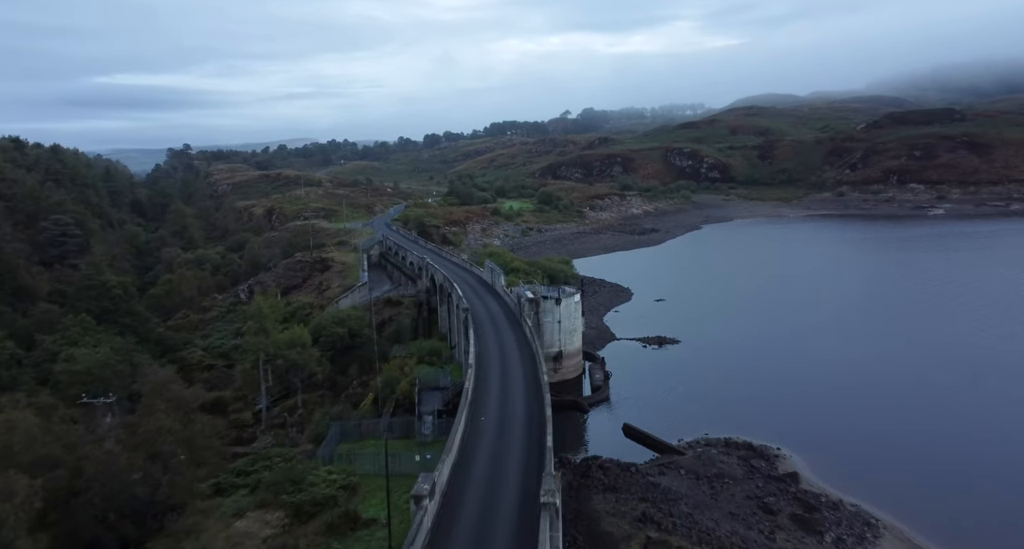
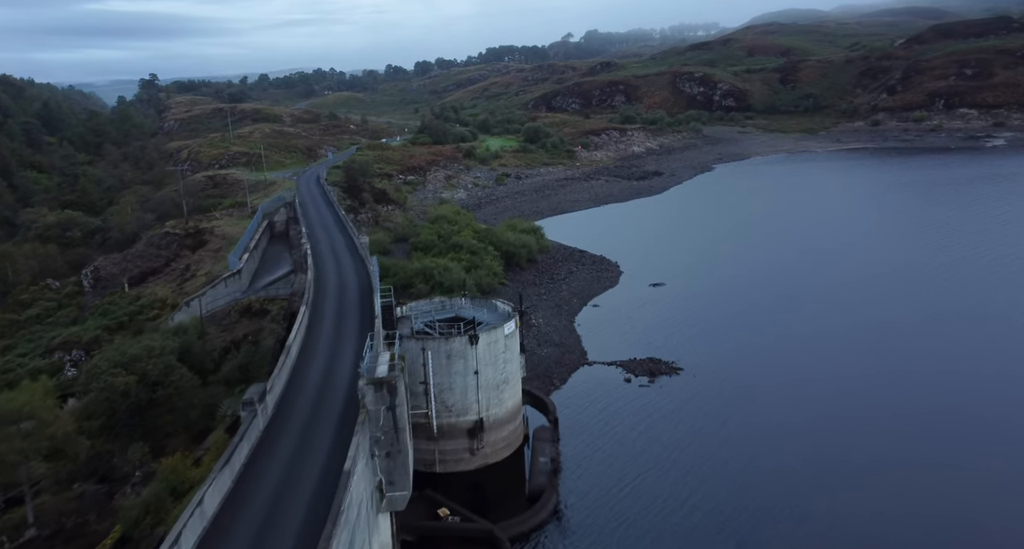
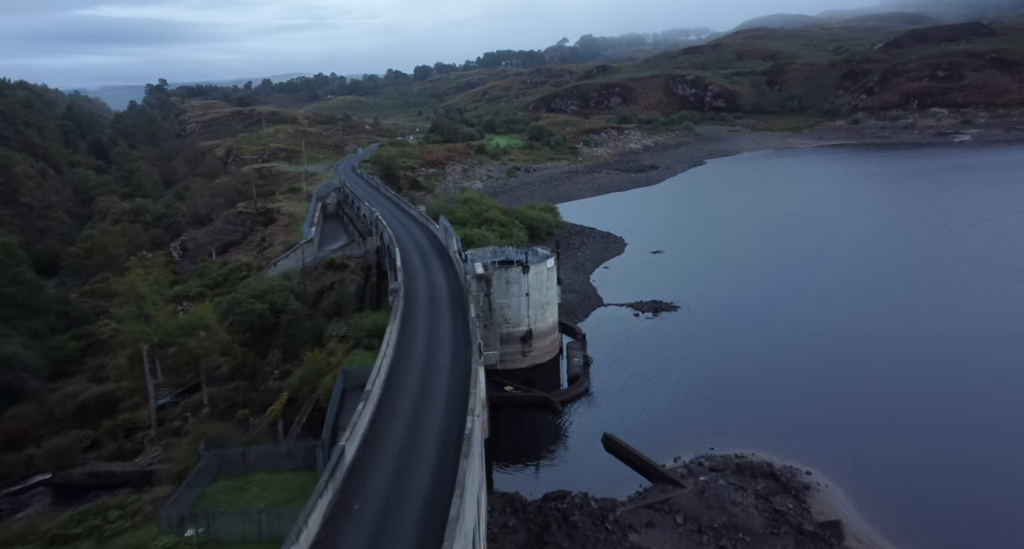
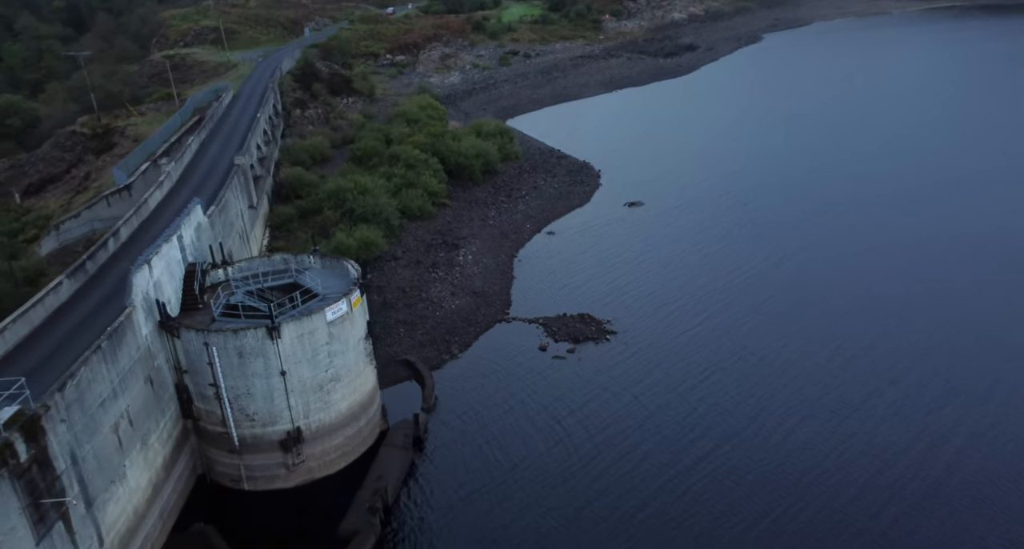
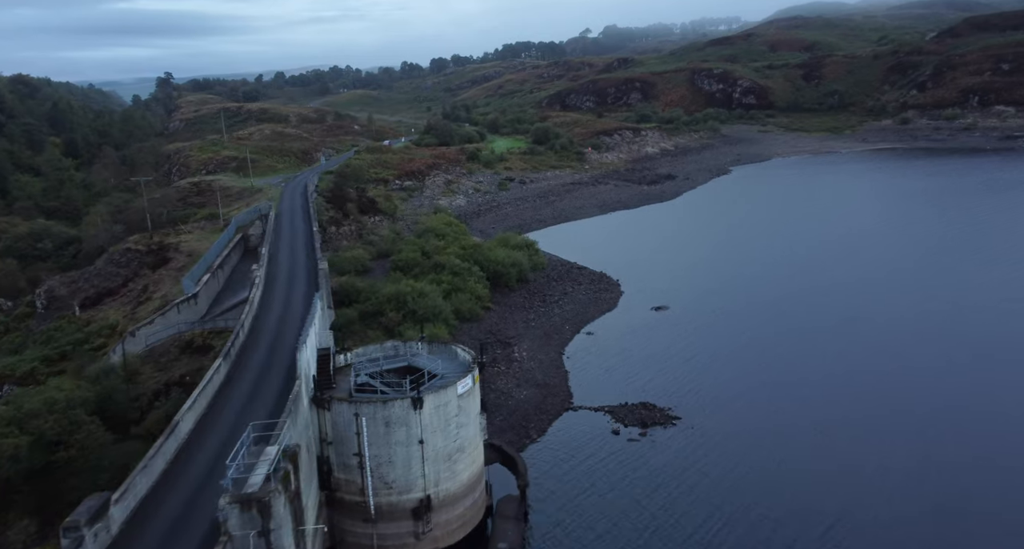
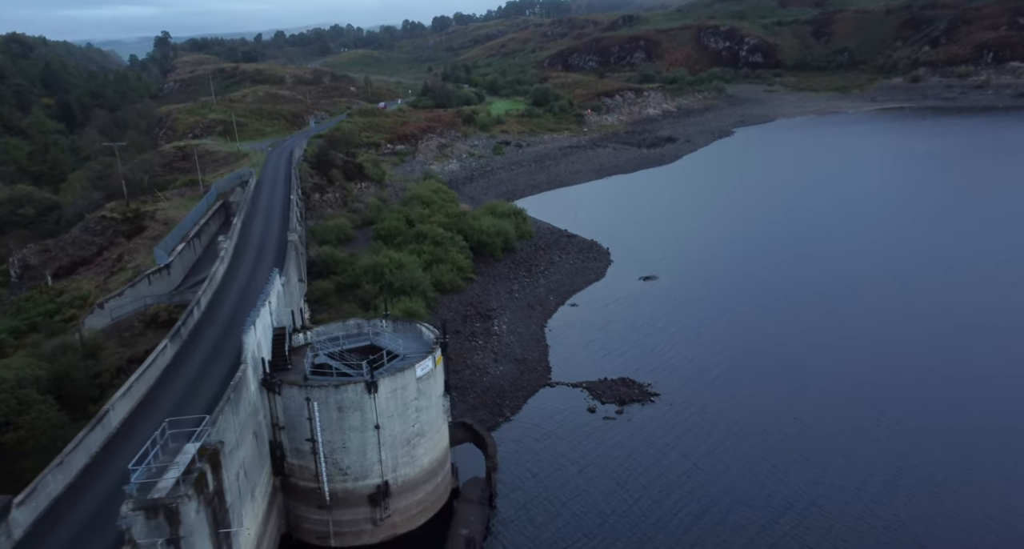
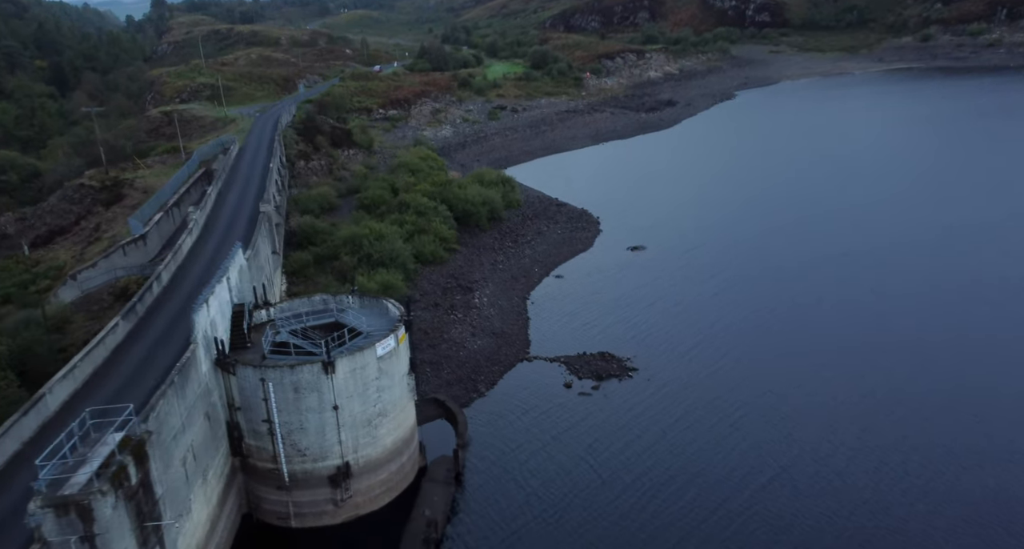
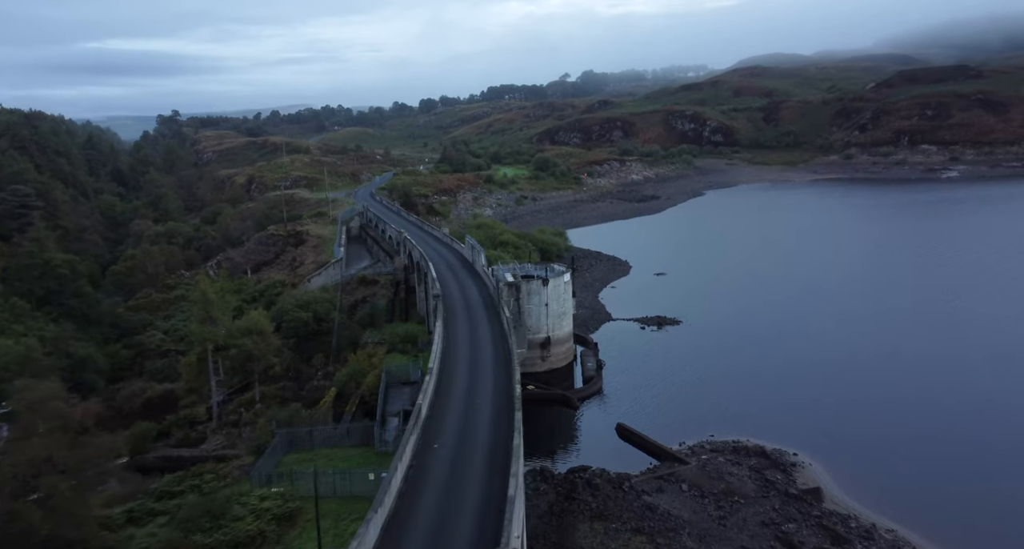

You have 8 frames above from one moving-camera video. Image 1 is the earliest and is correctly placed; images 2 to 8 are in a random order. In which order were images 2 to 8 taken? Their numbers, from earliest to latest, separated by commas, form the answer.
8, 3, 2, 5, 6, 7, 4
